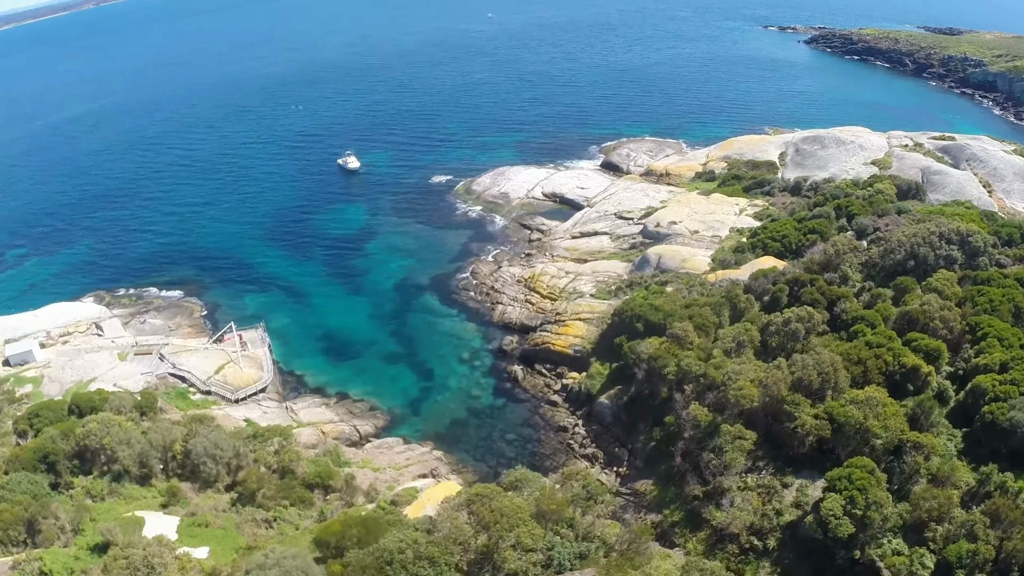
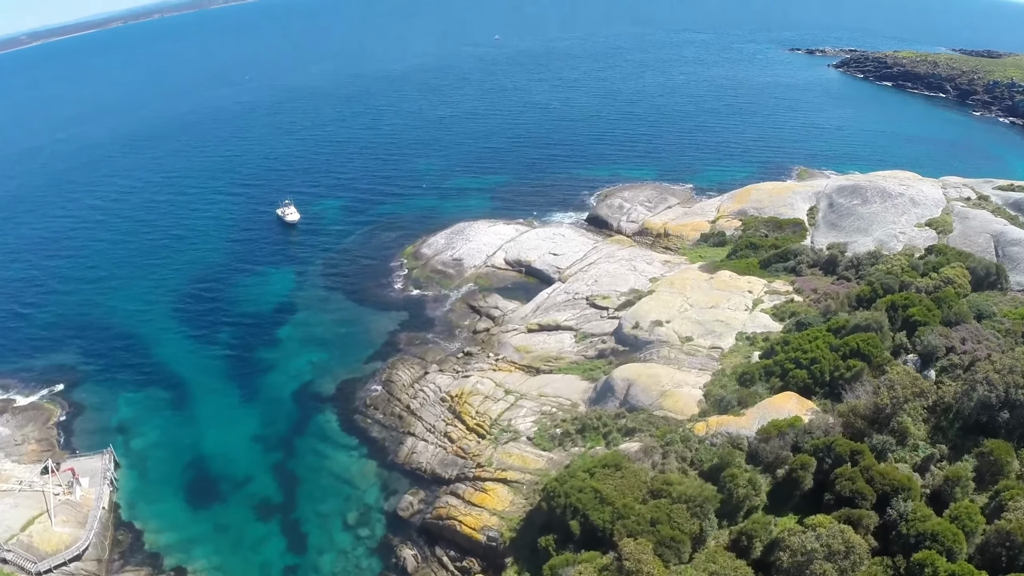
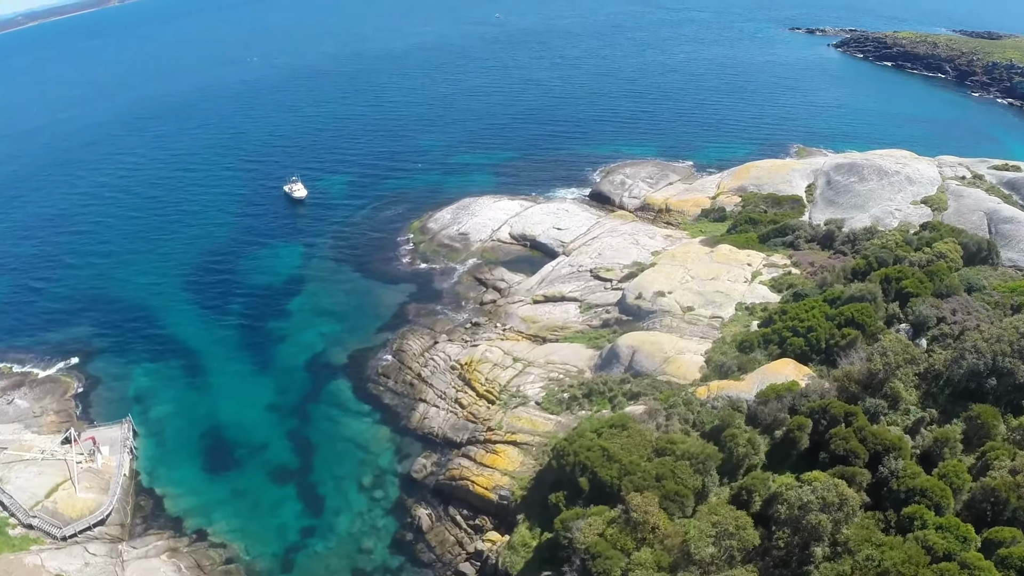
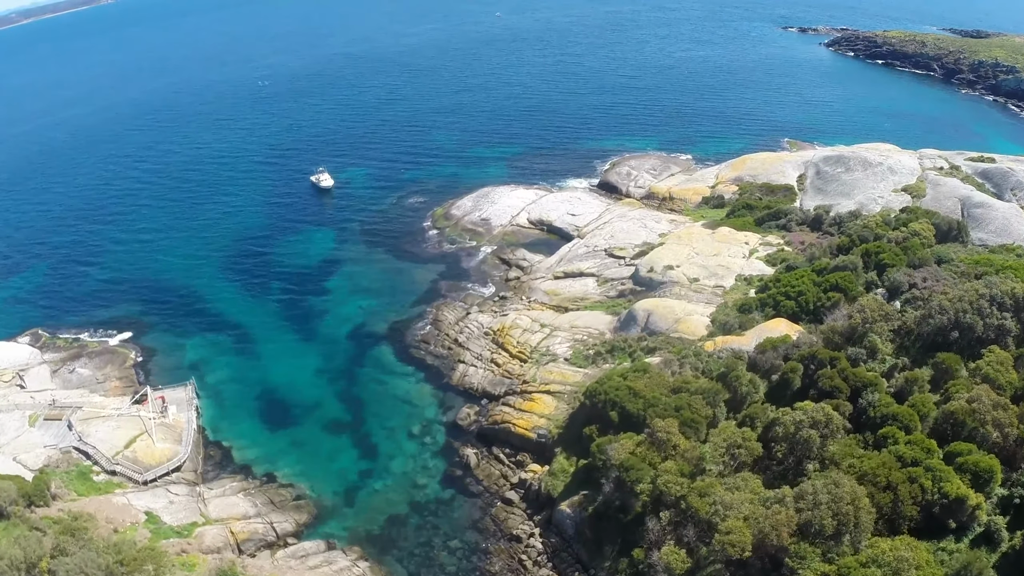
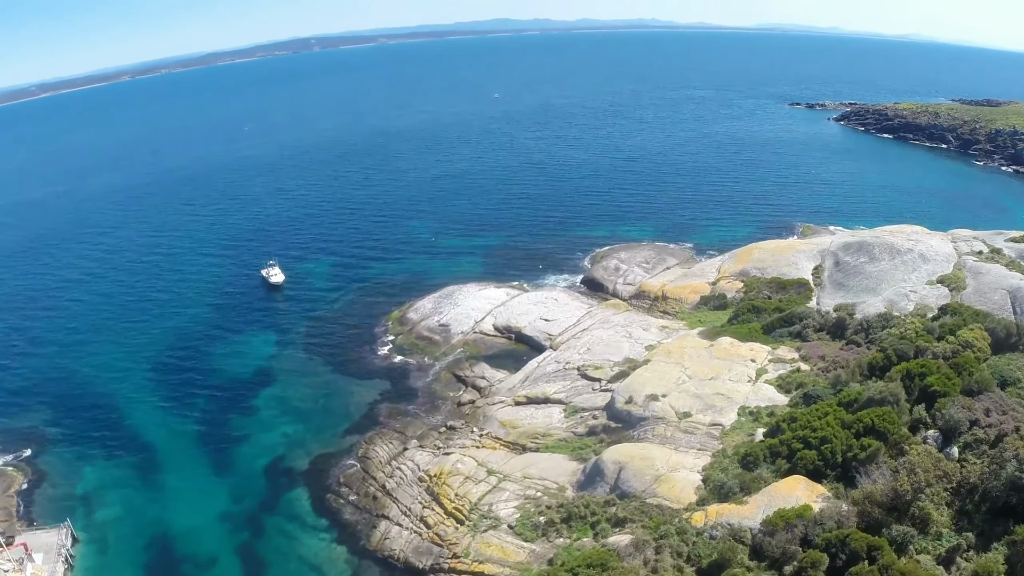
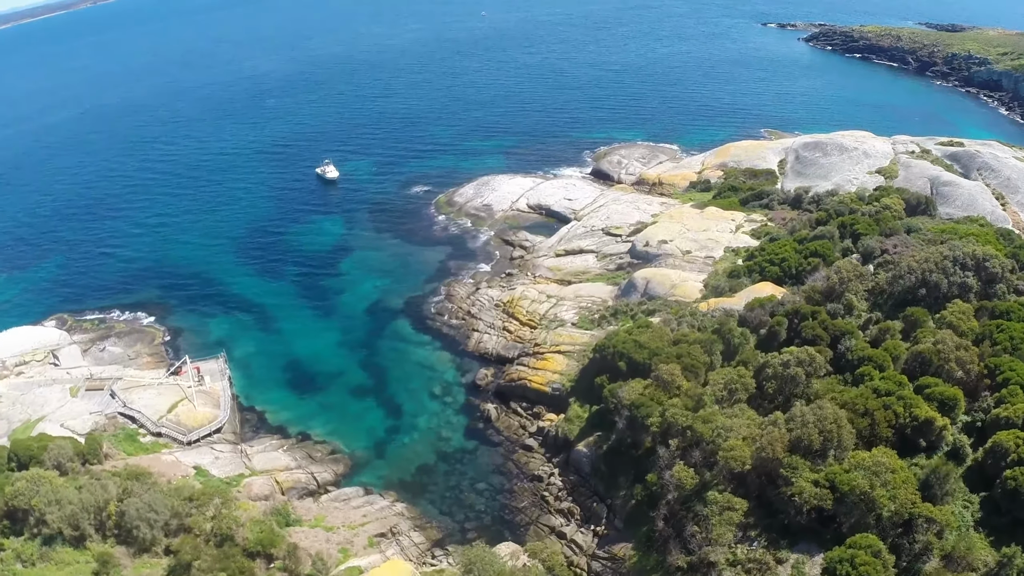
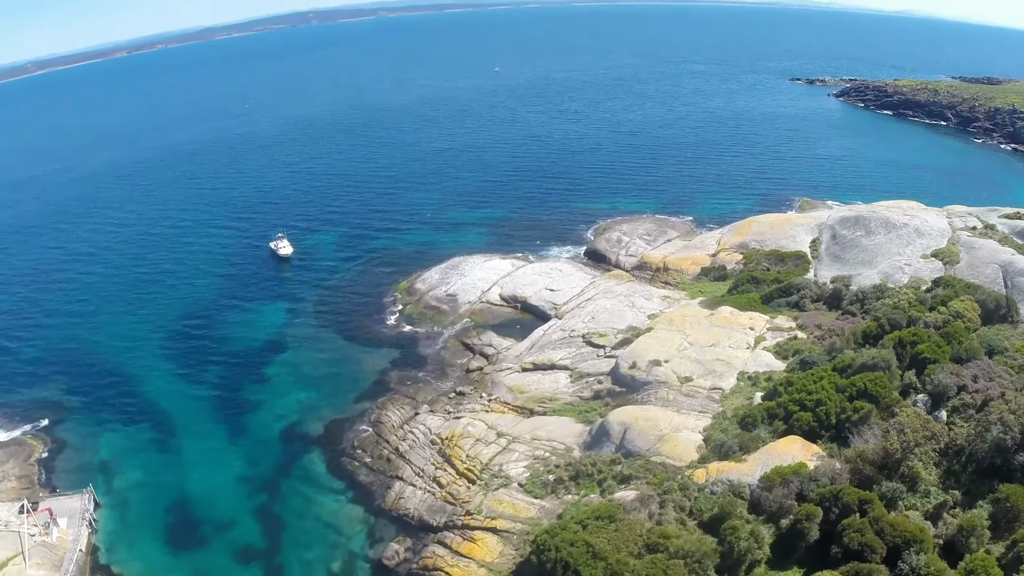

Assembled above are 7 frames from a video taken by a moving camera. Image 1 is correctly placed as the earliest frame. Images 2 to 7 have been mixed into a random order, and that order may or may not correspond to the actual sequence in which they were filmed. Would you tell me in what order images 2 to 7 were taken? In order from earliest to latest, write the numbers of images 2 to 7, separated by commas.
6, 4, 3, 2, 7, 5
